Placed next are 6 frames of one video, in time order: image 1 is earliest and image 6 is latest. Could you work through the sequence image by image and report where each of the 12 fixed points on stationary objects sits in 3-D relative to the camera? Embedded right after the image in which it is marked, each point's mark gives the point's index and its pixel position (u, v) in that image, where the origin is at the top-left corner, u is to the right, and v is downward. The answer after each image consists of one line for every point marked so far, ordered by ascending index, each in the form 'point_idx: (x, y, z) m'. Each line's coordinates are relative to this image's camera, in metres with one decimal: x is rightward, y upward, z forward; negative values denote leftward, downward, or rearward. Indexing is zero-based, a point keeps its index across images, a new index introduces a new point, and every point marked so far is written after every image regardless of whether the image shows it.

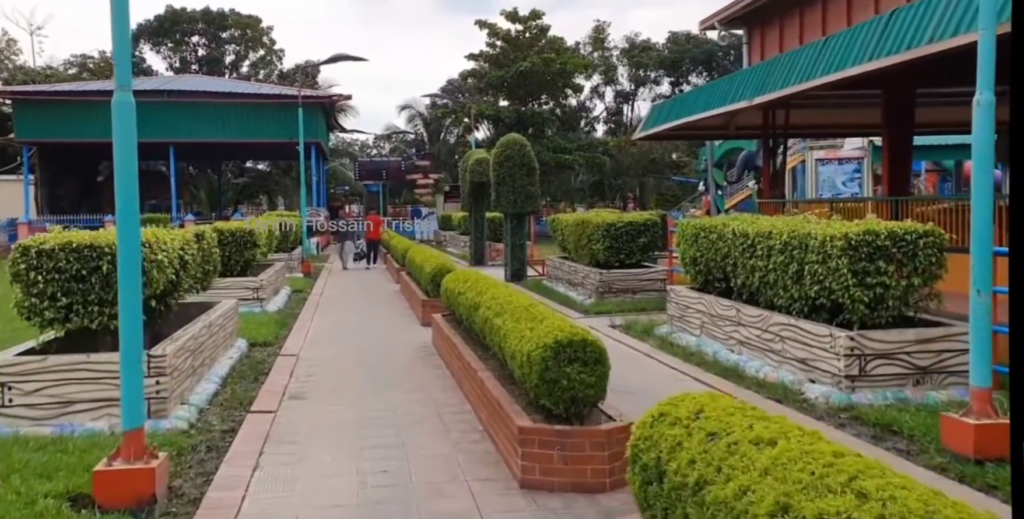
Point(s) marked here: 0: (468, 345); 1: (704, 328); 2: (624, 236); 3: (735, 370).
0: (-0.4, -0.8, +7.5) m
1: (+2.0, -0.7, +8.8) m
2: (+1.7, +0.3, +12.8) m
3: (+2.0, -1.0, +7.6) m
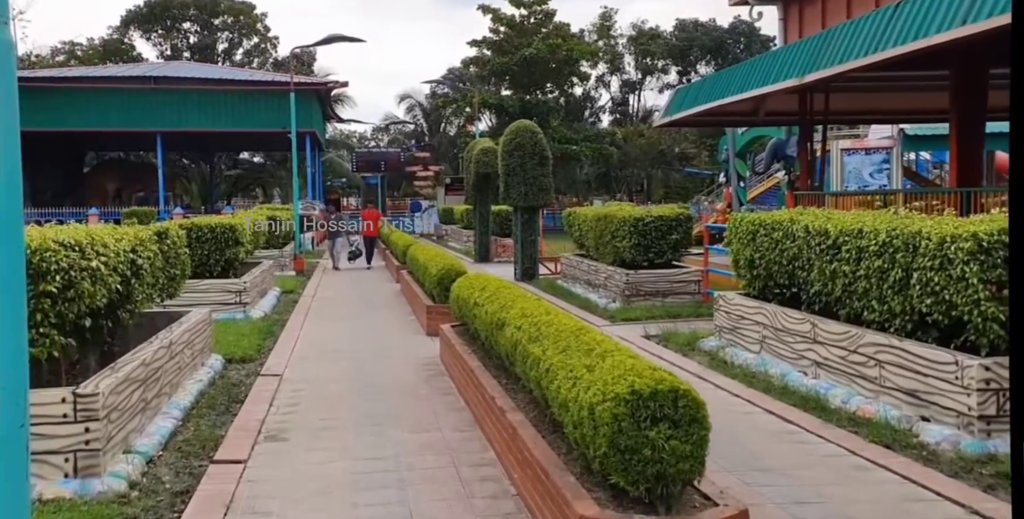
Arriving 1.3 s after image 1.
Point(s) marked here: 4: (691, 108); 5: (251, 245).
0: (-0.2, -0.8, +6.1) m
1: (+2.2, -0.8, +7.4) m
2: (+1.9, +0.4, +11.4) m
3: (+2.2, -1.0, +6.2) m
4: (+3.1, +2.7, +15.1) m
5: (-4.0, +0.2, +12.9) m
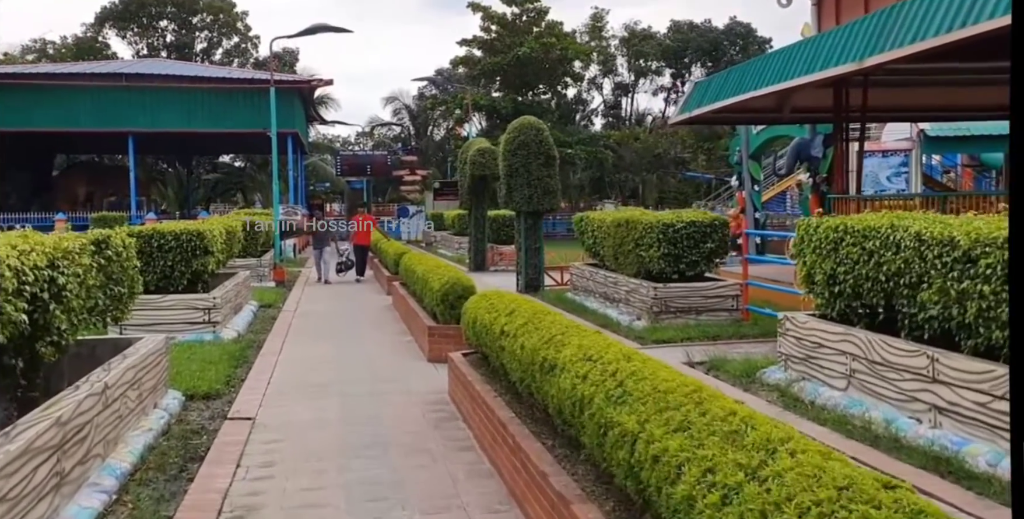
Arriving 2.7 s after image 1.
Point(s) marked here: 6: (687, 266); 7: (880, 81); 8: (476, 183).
0: (+0.1, -0.9, +4.6) m
1: (+2.4, -0.9, +6.0) m
2: (+2.0, +0.2, +10.0) m
3: (+2.4, -1.1, +4.7) m
4: (+3.2, +2.5, +13.7) m
5: (-3.9, +0.1, +11.4) m
6: (+2.1, -0.1, +10.1) m
7: (+5.5, +2.7, +12.8) m
8: (-0.8, +1.8, +19.4) m
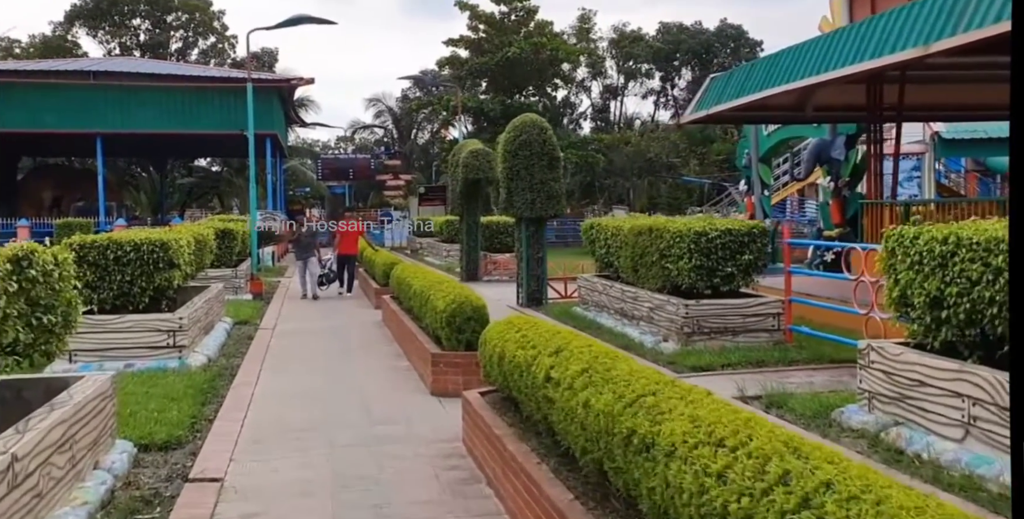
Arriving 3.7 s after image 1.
0: (+0.3, -1.0, +3.4) m
1: (+2.6, -1.0, +4.8) m
2: (+2.2, +0.1, +8.8) m
3: (+2.7, -1.2, +3.6) m
4: (+3.2, +2.4, +12.6) m
5: (-3.8, -0.1, +10.1) m
6: (+2.2, -0.2, +8.9) m
7: (+5.6, +2.5, +11.7) m
8: (-0.9, +1.6, +18.2) m
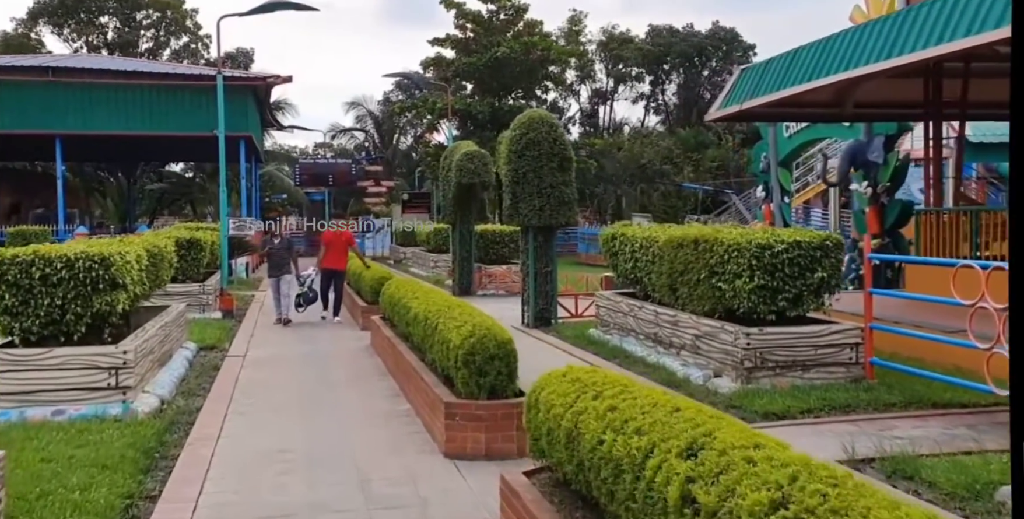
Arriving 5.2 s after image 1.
0: (+0.6, -1.1, +1.8) m
1: (+2.9, -1.1, +3.3) m
2: (+2.4, -0.1, +7.3) m
3: (+3.0, -1.3, +2.0) m
4: (+3.3, +2.2, +11.1) m
5: (-3.6, -0.3, +8.4) m
6: (+2.4, -0.4, +7.3) m
7: (+5.7, +2.4, +10.3) m
8: (-1.0, +1.3, +16.6) m
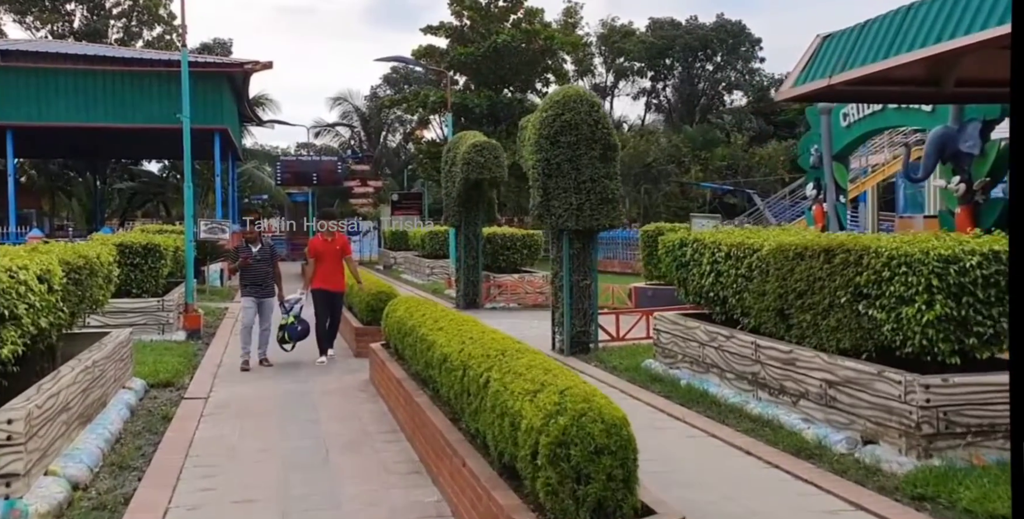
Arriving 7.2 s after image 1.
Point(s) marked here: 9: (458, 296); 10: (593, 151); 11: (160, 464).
0: (+1.2, -1.2, -0.4) m
1: (+3.5, -1.2, +1.1) m
2: (+2.8, -0.2, +5.1) m
3: (+3.5, -1.4, -0.2) m
4: (+3.7, +2.0, +8.9) m
5: (-3.2, -0.4, +6.0) m
6: (+2.8, -0.5, +5.1) m
7: (+6.1, +2.2, +8.1) m
8: (-0.7, +1.2, +14.3) m
9: (-1.0, -0.6, +15.4) m
10: (+0.9, +1.2, +9.5) m
11: (-2.3, -1.4, +5.6) m
